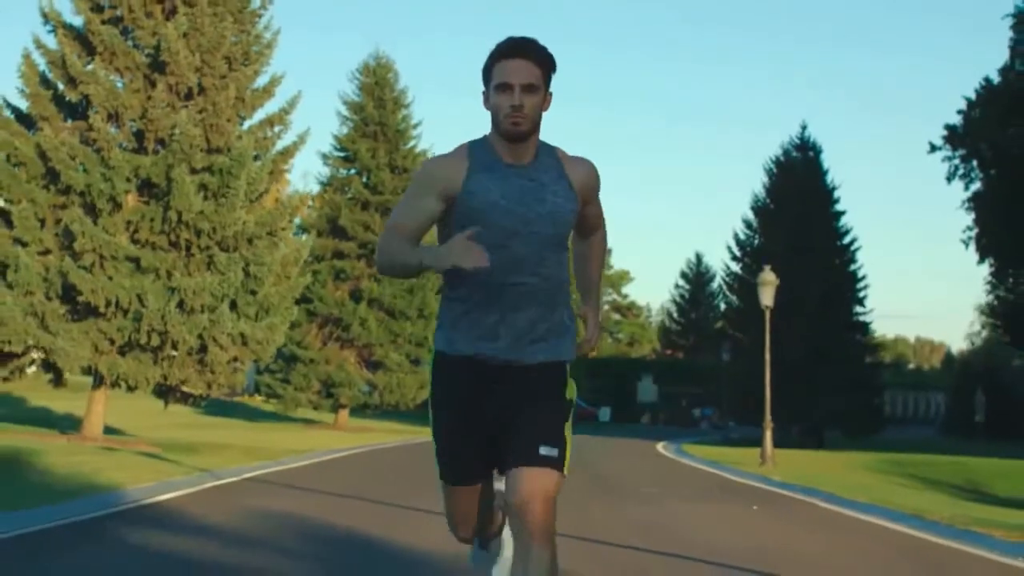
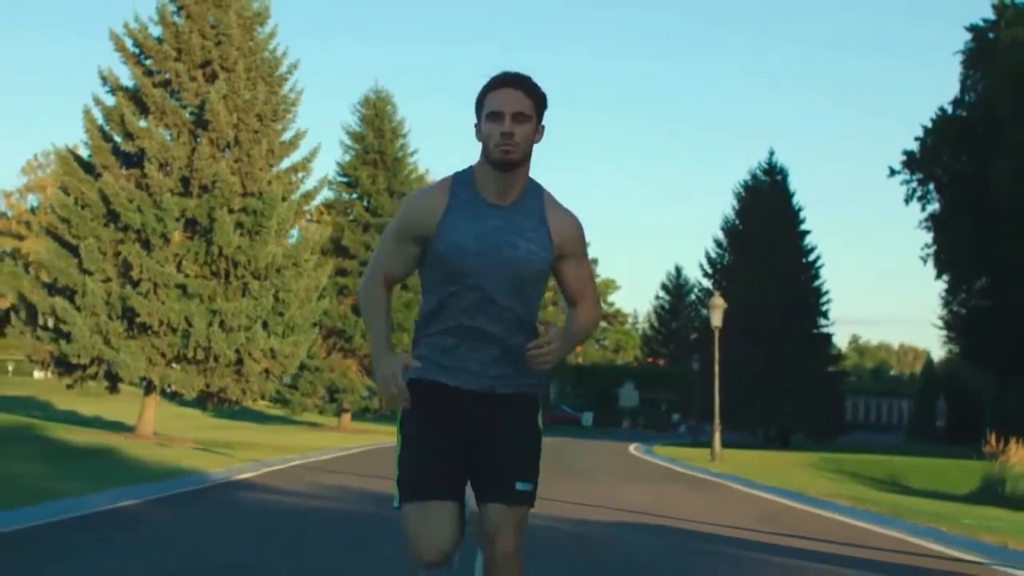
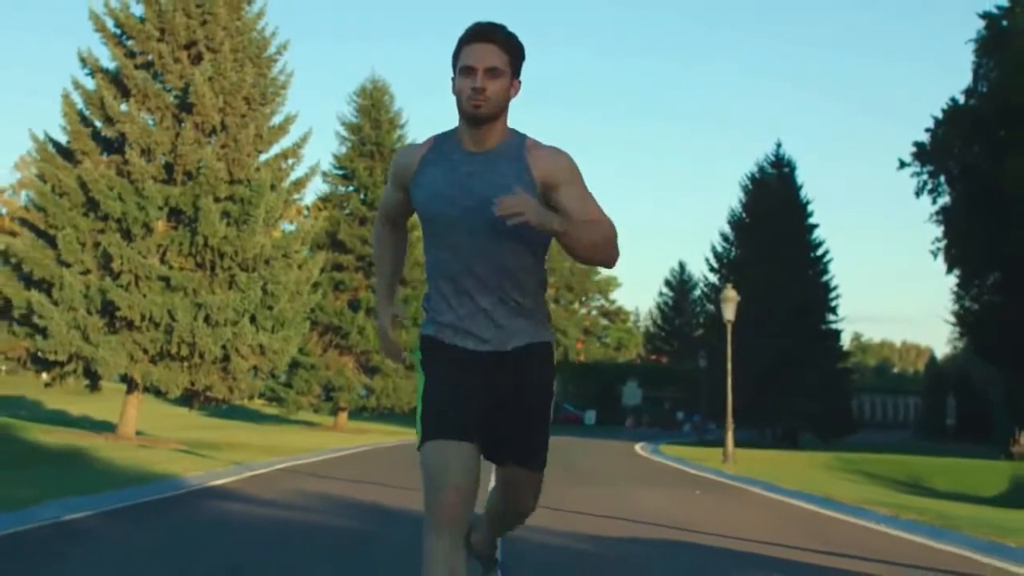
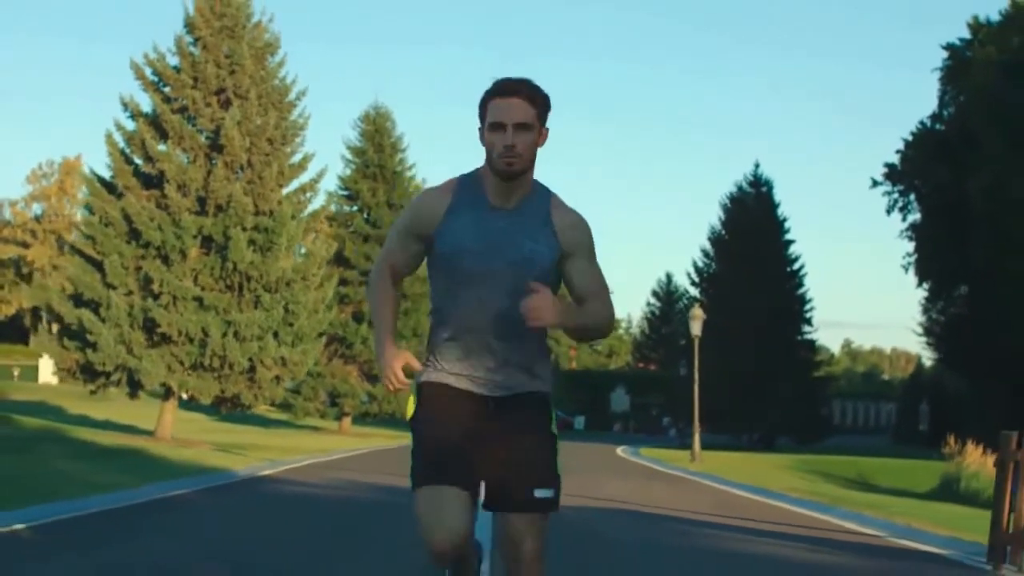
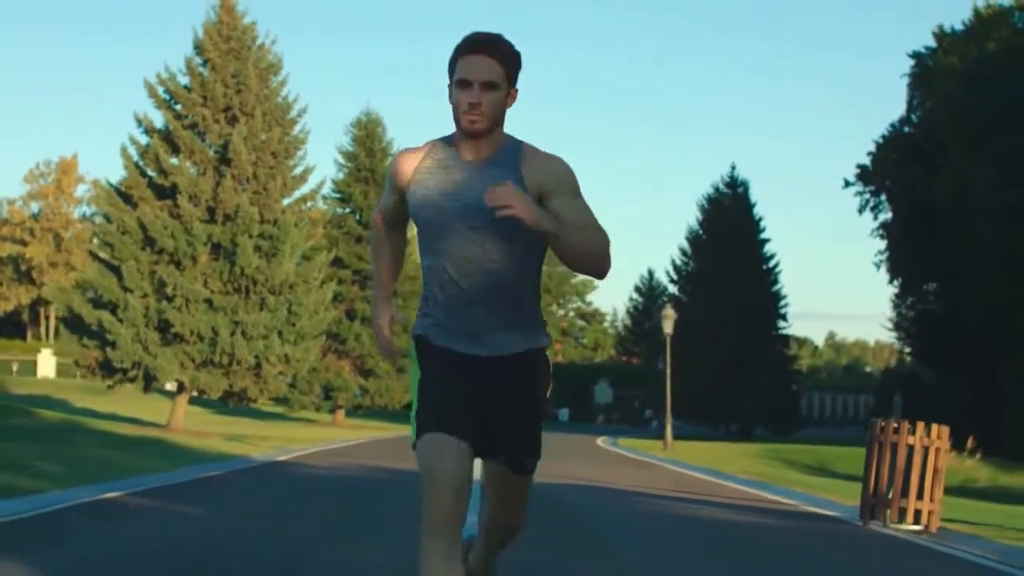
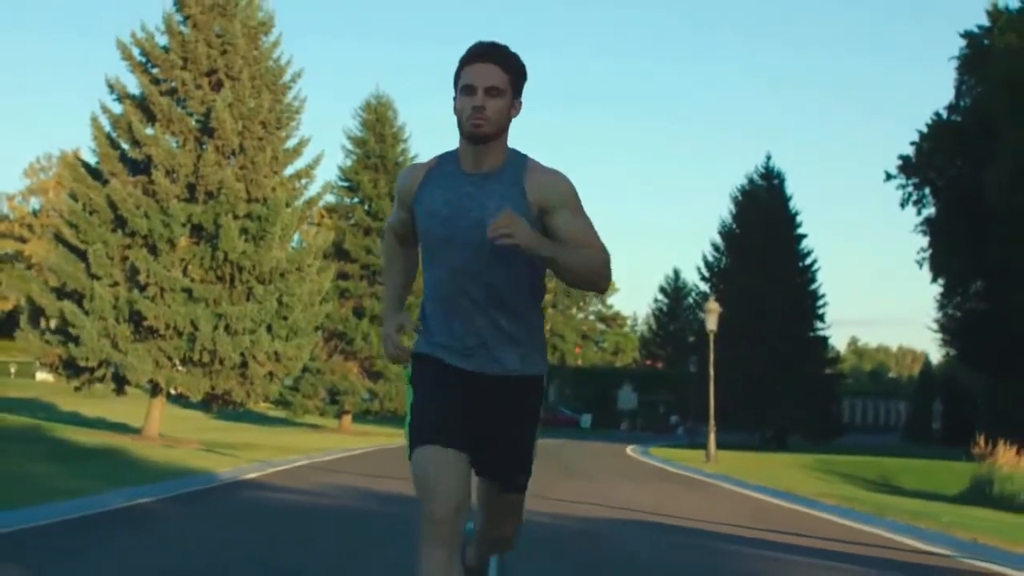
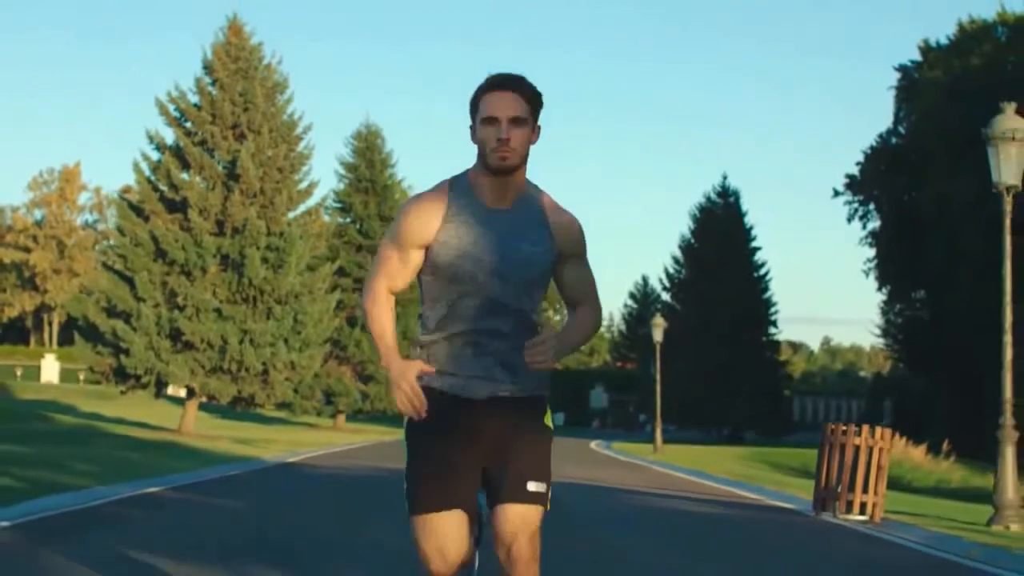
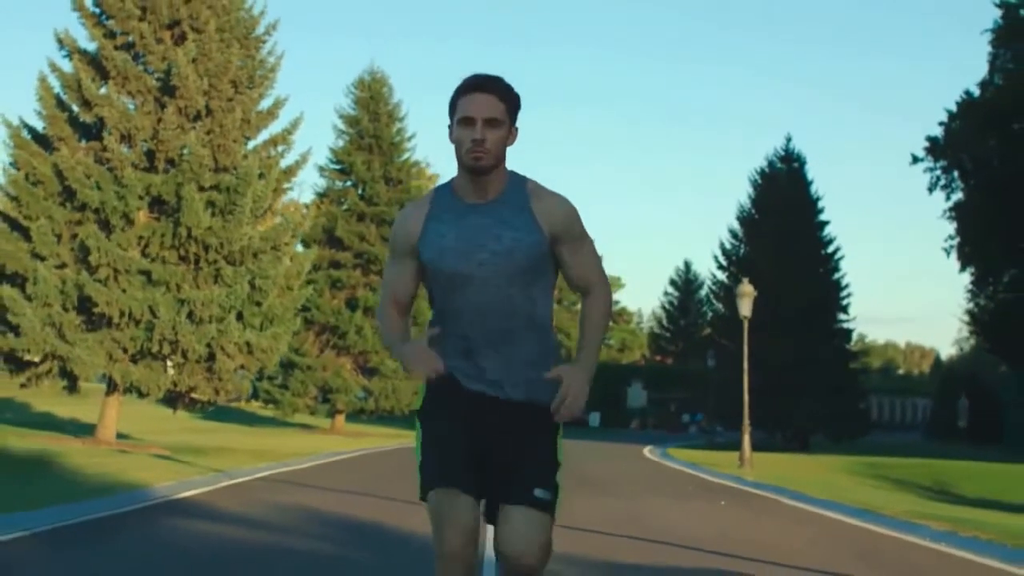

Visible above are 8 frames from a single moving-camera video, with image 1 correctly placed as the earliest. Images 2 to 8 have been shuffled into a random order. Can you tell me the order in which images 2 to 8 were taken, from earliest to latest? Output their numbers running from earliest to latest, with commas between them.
8, 3, 2, 6, 4, 5, 7
